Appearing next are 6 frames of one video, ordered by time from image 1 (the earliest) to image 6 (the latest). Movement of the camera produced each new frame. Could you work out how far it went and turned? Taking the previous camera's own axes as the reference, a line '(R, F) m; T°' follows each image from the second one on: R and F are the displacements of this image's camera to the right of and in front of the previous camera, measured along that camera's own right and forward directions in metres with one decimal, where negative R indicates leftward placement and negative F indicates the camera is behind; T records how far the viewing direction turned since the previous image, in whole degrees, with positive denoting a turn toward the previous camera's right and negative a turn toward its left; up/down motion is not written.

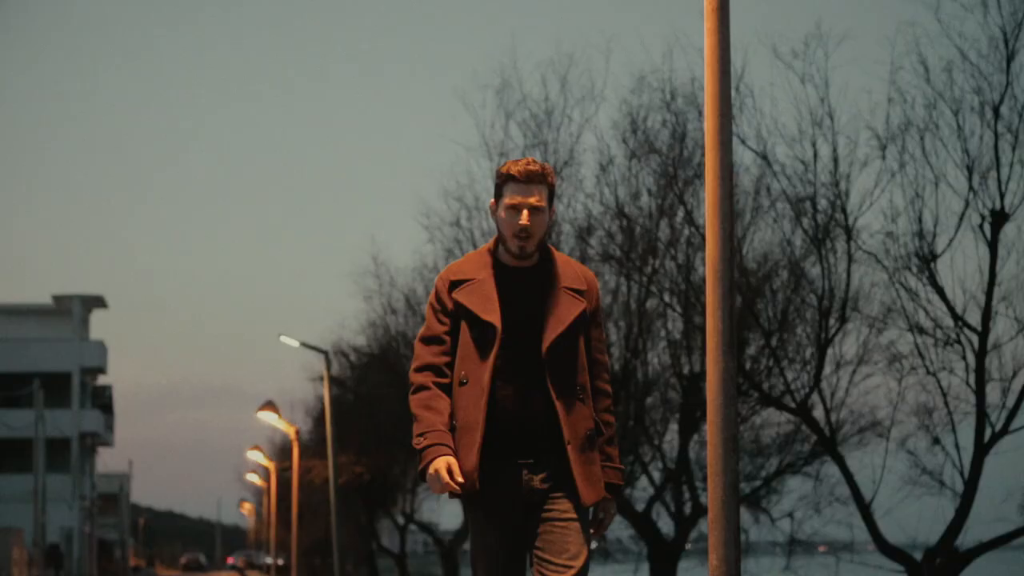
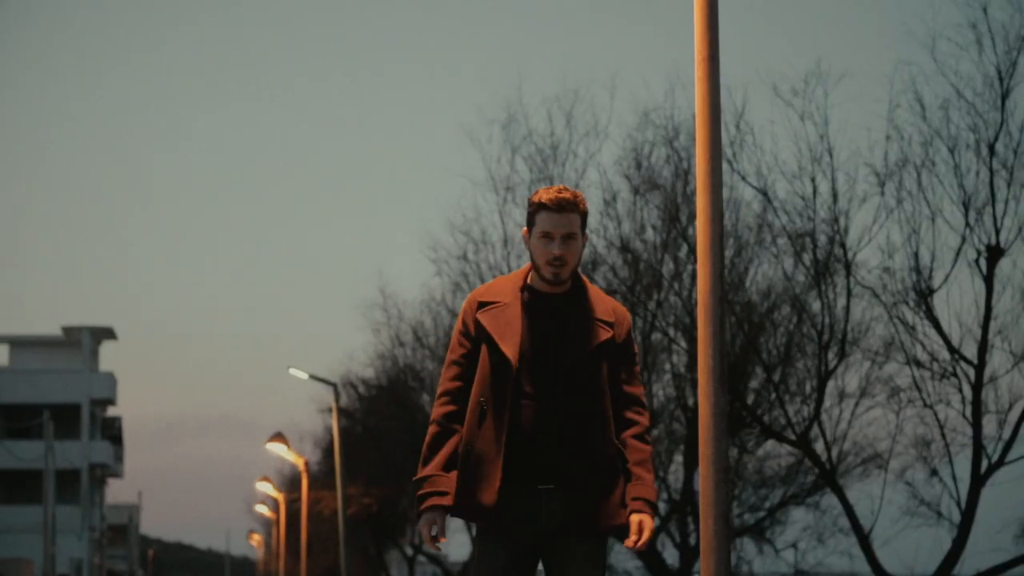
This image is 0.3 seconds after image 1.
(0.0, -0.4) m; 0°
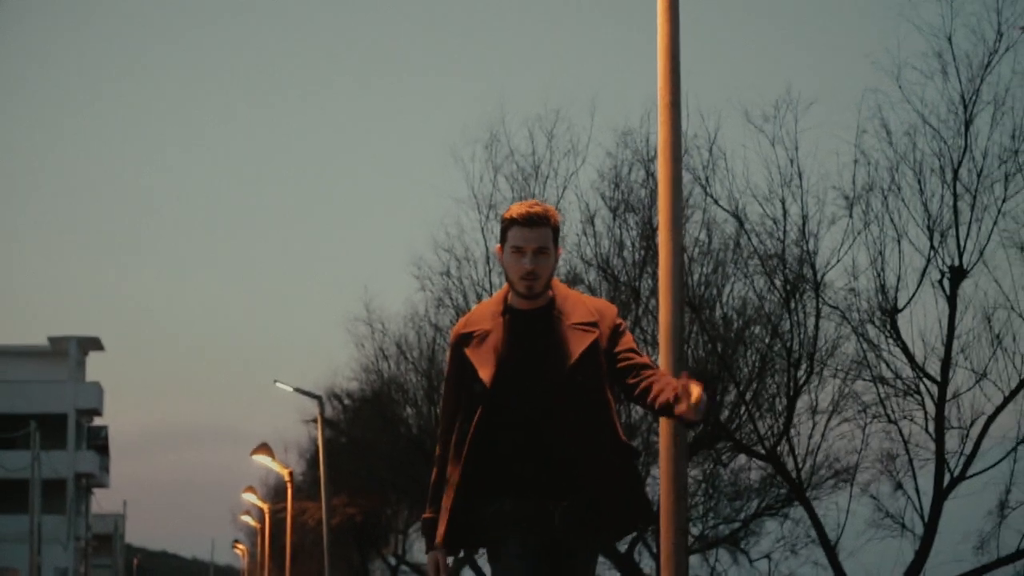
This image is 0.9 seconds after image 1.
(+0.1, -0.6) m; +1°
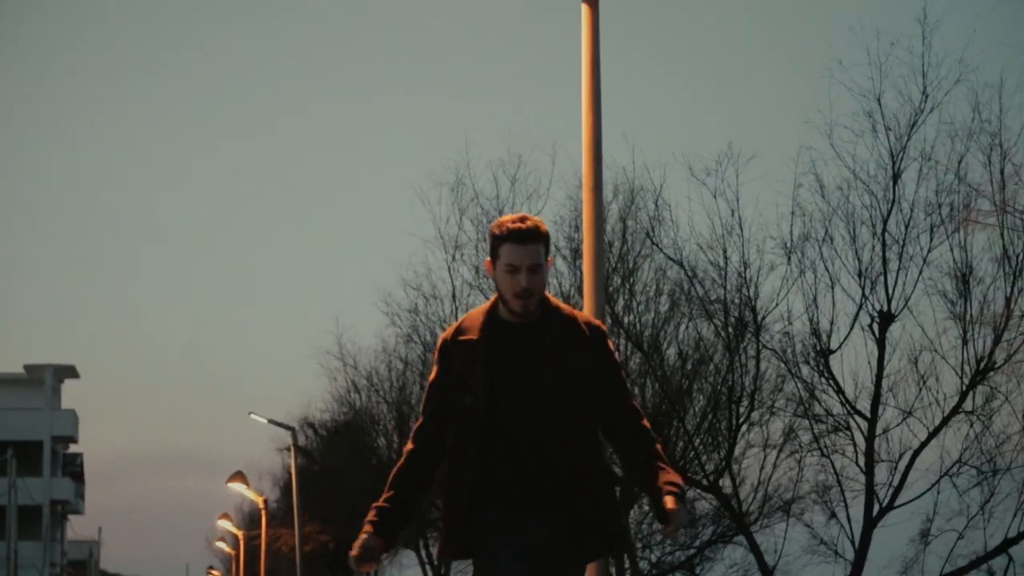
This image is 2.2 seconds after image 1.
(+0.2, -1.3) m; +1°
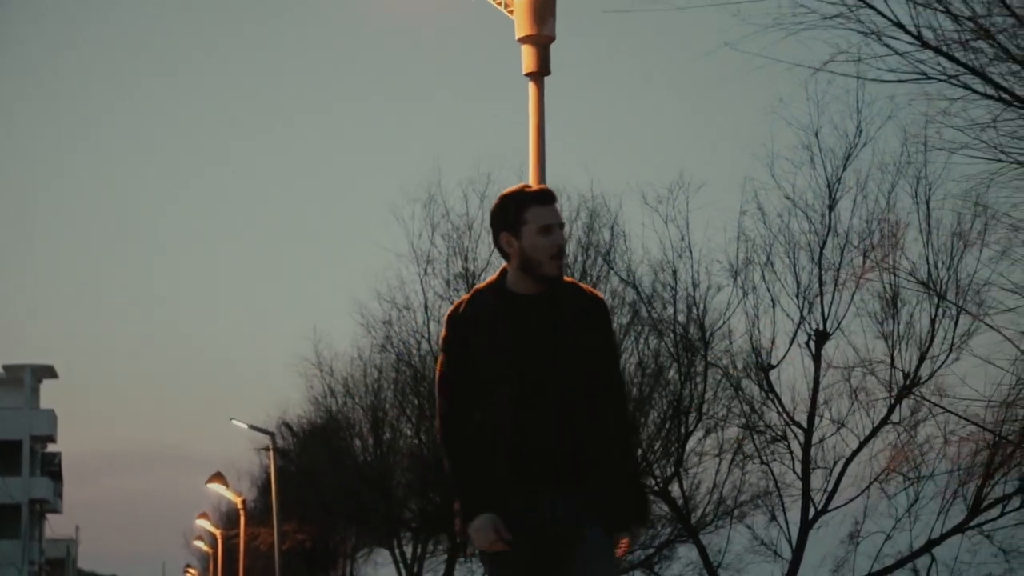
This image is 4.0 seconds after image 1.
(+0.1, -1.6) m; +1°
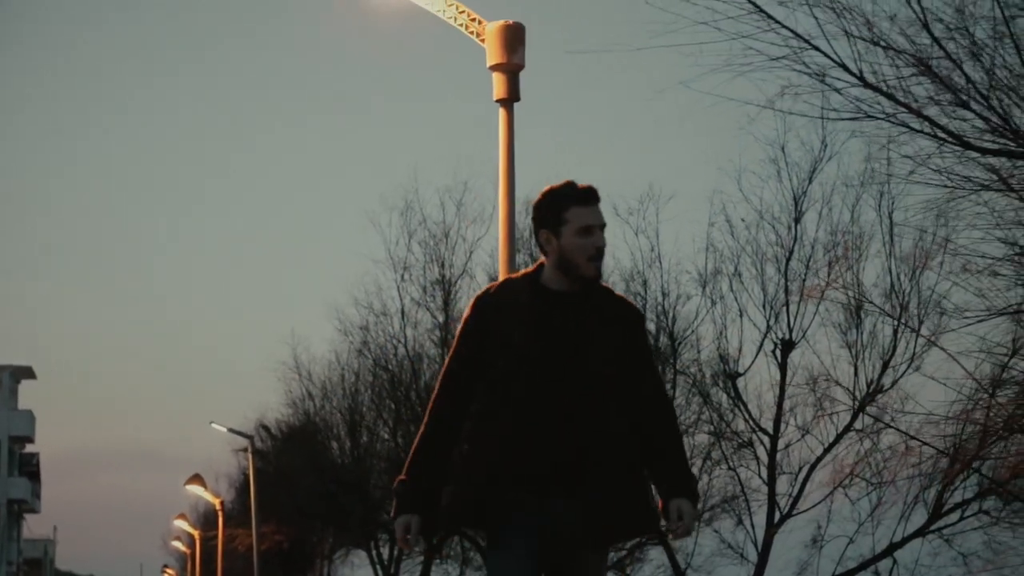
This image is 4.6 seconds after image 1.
(+0.1, -0.5) m; +1°
